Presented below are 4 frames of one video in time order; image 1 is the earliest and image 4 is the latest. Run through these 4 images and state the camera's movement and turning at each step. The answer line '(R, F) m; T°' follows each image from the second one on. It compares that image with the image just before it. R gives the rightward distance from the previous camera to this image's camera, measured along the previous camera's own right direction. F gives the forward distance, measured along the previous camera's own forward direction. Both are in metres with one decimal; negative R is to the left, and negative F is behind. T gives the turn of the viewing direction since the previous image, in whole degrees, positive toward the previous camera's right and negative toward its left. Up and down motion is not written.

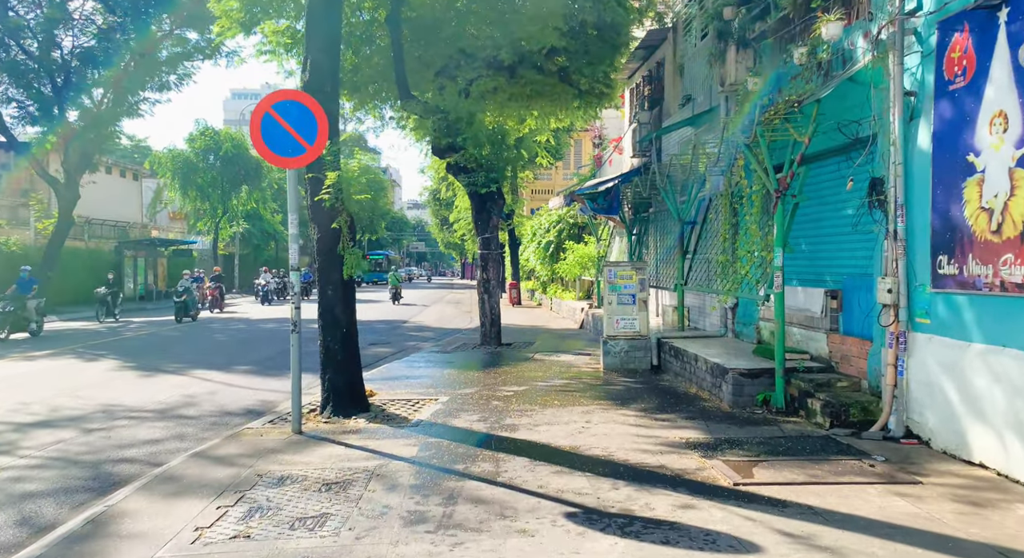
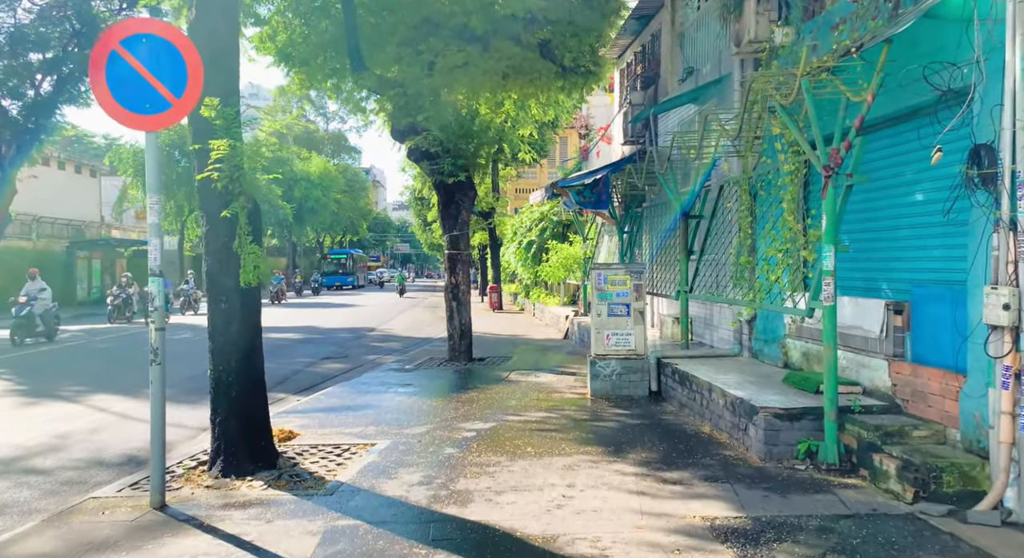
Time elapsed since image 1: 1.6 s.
(+0.2, +2.4) m; +1°
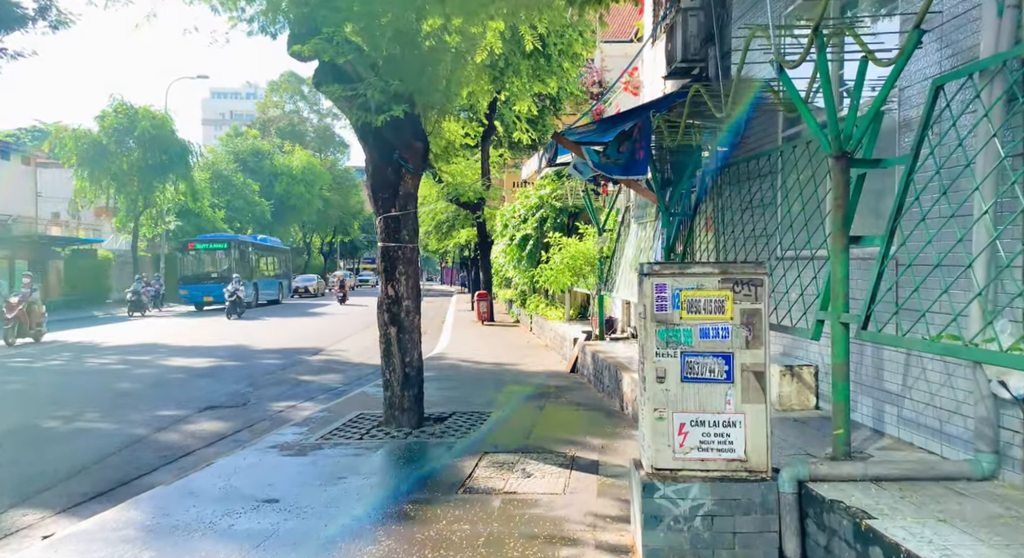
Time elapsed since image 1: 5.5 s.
(+0.3, +5.9) m; 0°
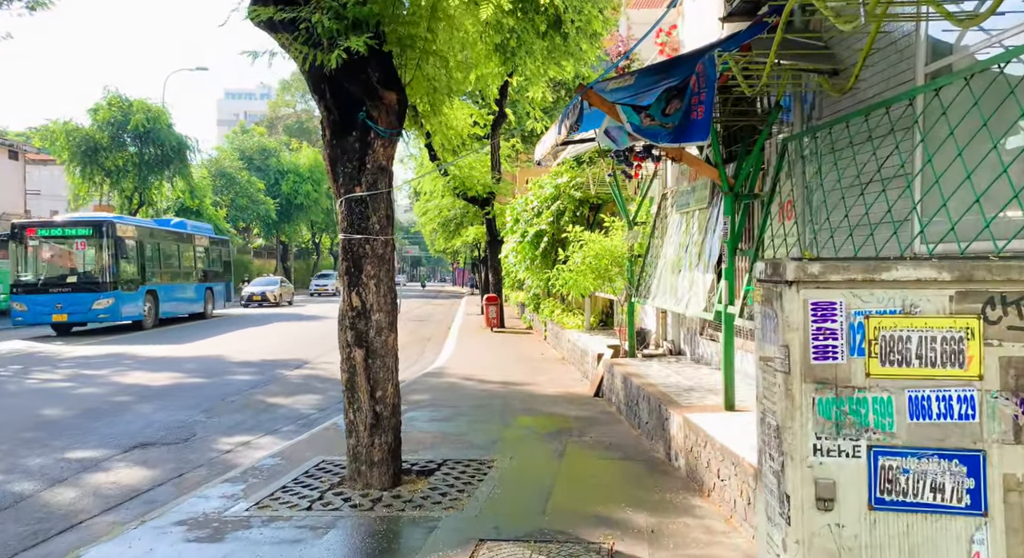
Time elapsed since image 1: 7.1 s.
(0.0, +2.5) m; -1°
